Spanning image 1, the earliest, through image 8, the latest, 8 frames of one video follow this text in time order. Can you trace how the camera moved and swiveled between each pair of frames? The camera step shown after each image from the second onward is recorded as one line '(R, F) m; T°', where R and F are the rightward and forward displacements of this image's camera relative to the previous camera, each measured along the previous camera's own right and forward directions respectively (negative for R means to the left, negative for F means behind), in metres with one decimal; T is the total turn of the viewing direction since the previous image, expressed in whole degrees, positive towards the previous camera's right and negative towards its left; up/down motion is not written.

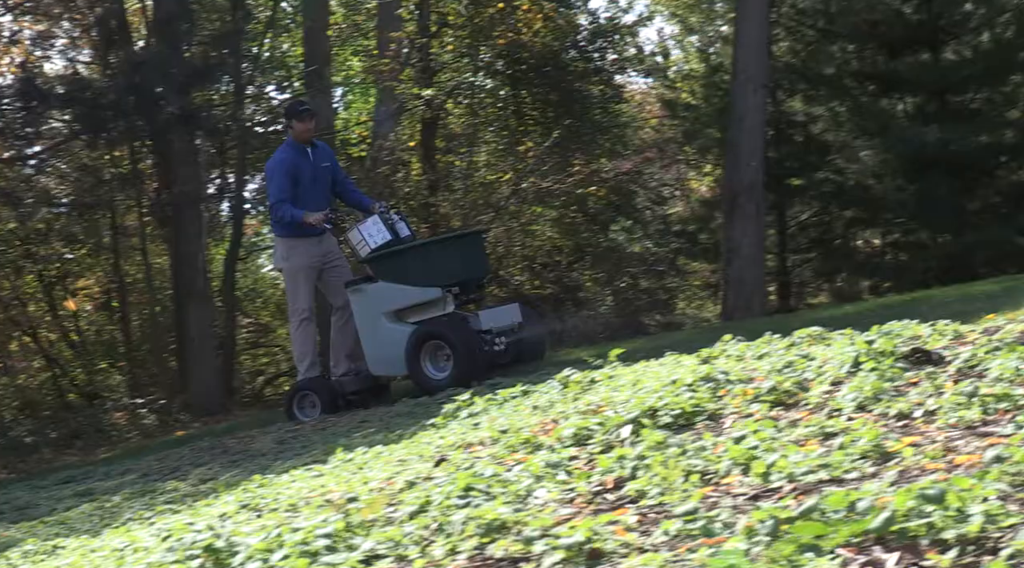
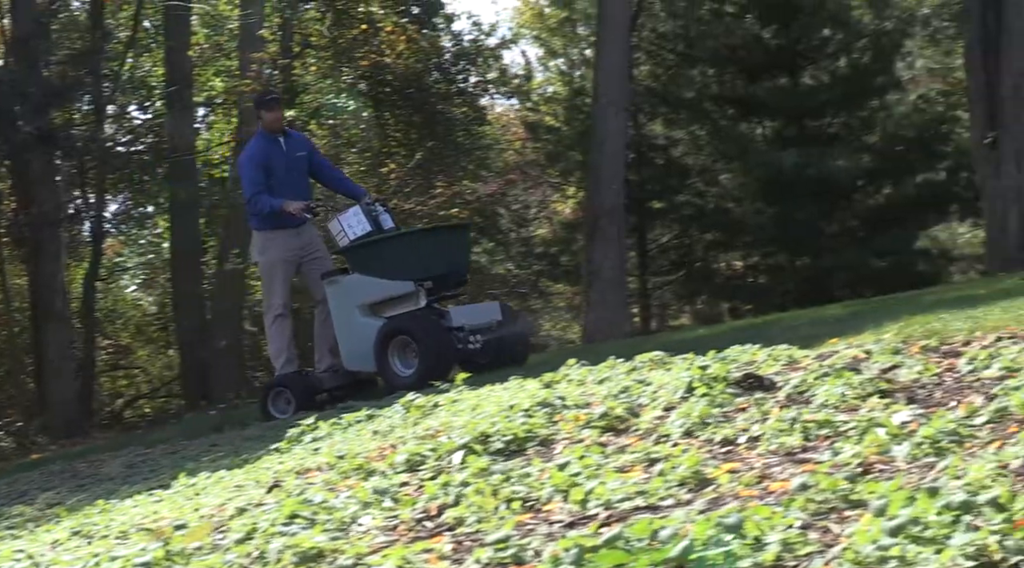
(+0.5, 0.0) m; +2°
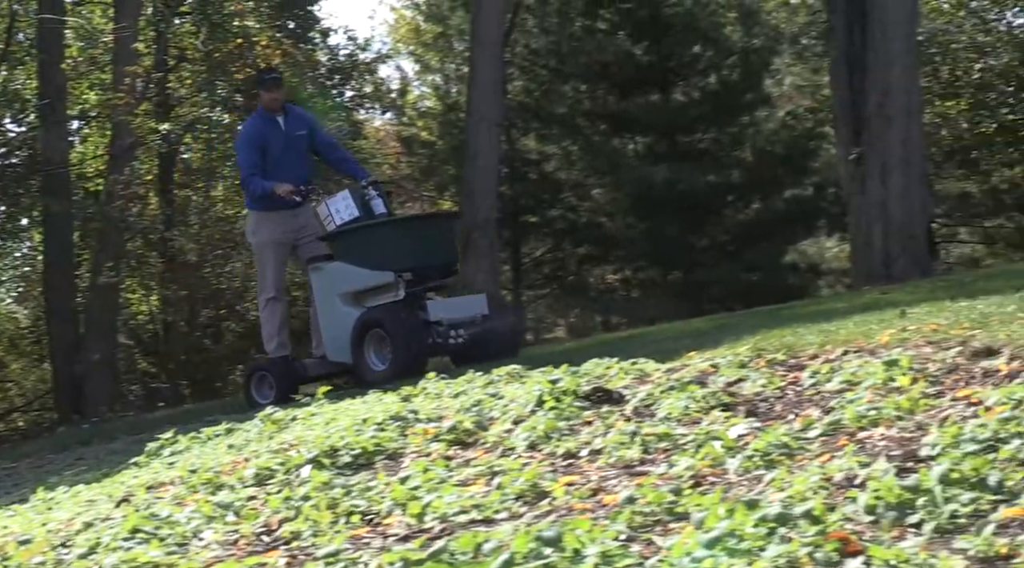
(+0.4, -0.1) m; +2°
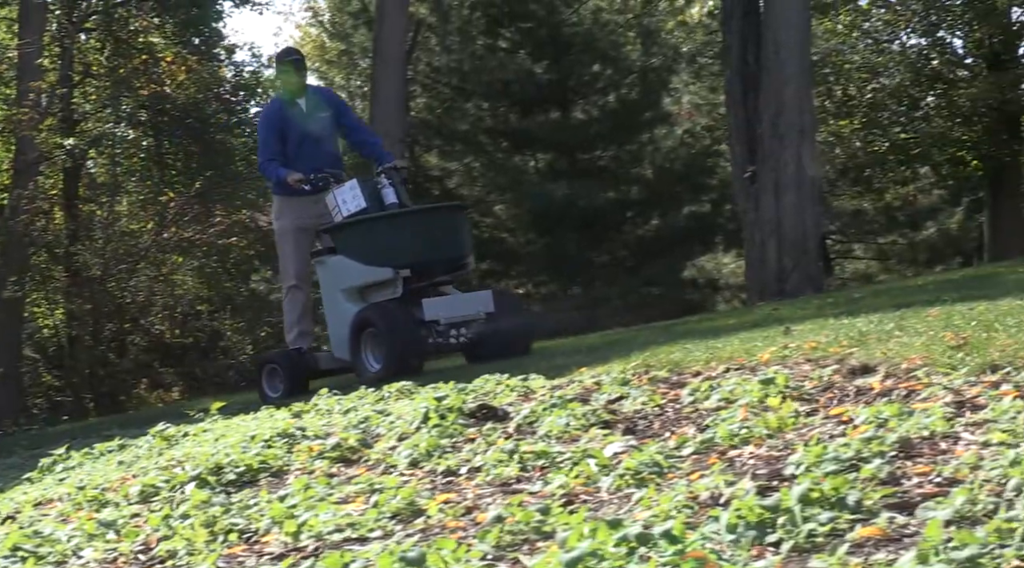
(+0.3, -0.1) m; +2°
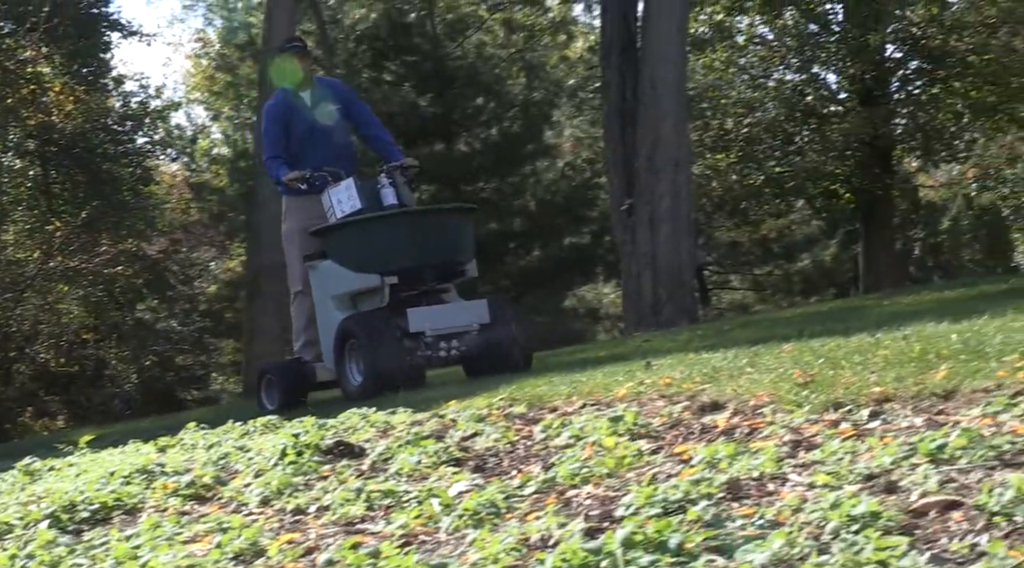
(+0.6, -0.2) m; +1°
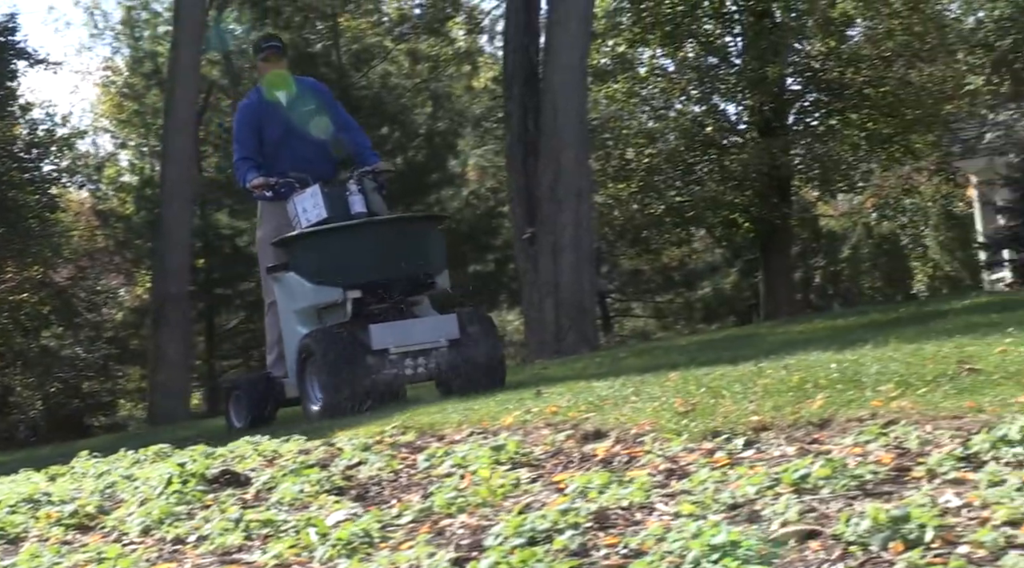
(+0.4, -0.1) m; +1°
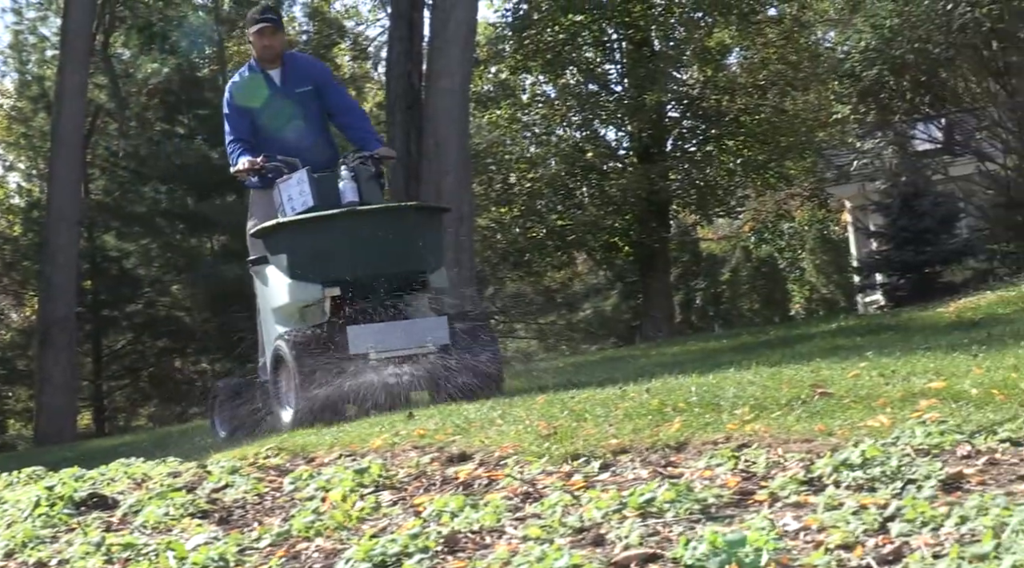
(+0.4, -0.2) m; +2°
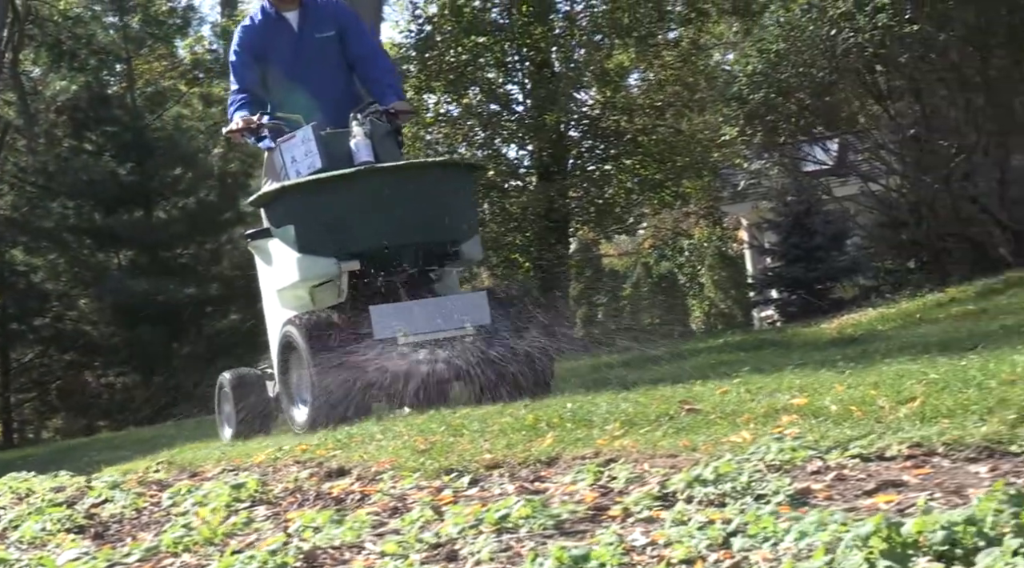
(+0.6, -0.2) m; 0°
